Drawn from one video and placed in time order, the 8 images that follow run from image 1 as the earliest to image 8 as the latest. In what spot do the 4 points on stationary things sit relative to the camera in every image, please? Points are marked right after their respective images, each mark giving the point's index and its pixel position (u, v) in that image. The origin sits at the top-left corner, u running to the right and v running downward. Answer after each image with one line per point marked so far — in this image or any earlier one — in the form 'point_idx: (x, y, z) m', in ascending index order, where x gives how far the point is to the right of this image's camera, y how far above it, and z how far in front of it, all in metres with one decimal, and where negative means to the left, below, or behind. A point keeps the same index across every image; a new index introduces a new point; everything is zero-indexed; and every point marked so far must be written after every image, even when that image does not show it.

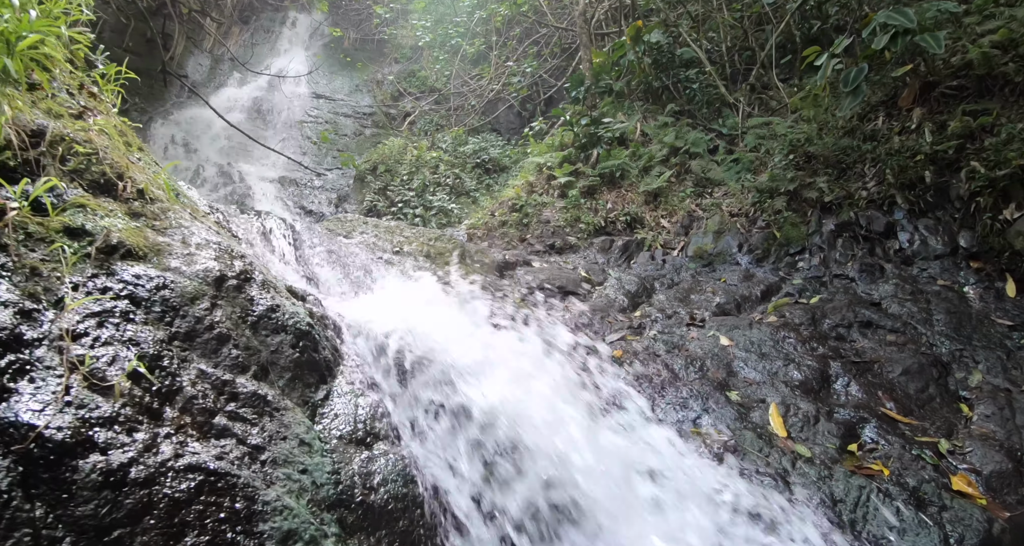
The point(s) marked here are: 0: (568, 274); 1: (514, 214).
0: (+0.5, 0.0, +5.9) m
1: (0.0, +0.8, +6.5) m
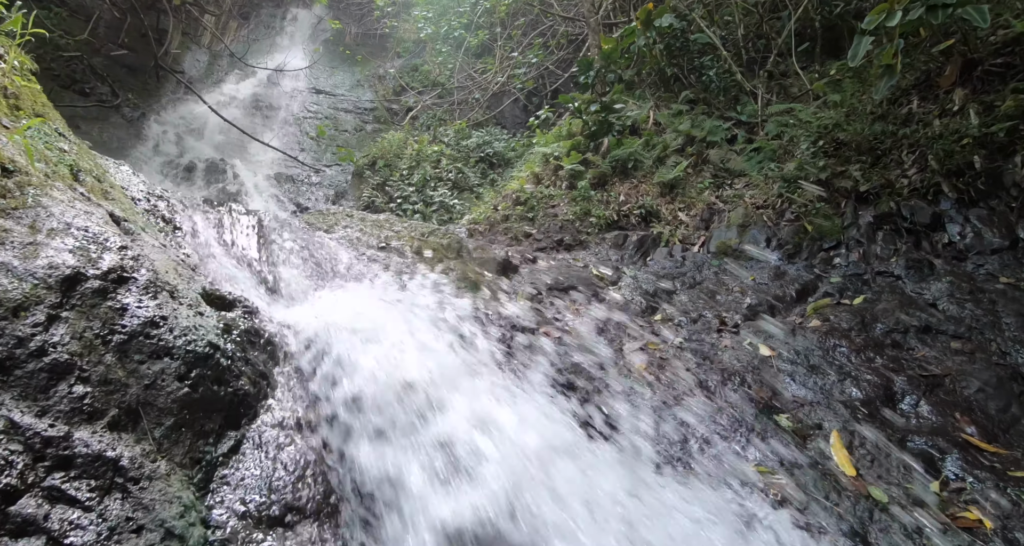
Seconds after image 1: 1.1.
0: (+0.5, 0.0, +5.2) m
1: (0.0, +0.8, +5.8) m
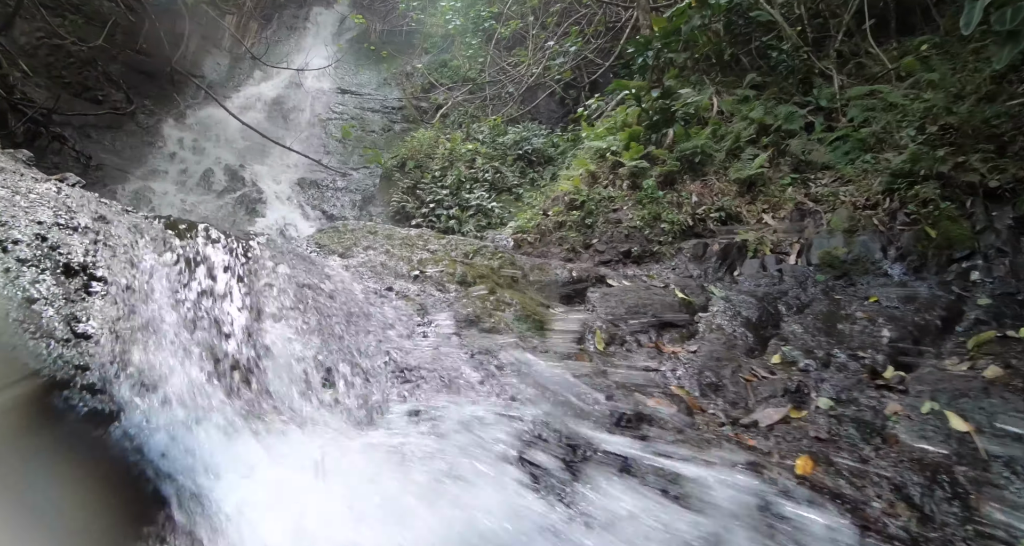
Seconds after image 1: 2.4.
0: (+1.0, -0.2, +4.0) m
1: (+0.6, +0.6, +4.7) m
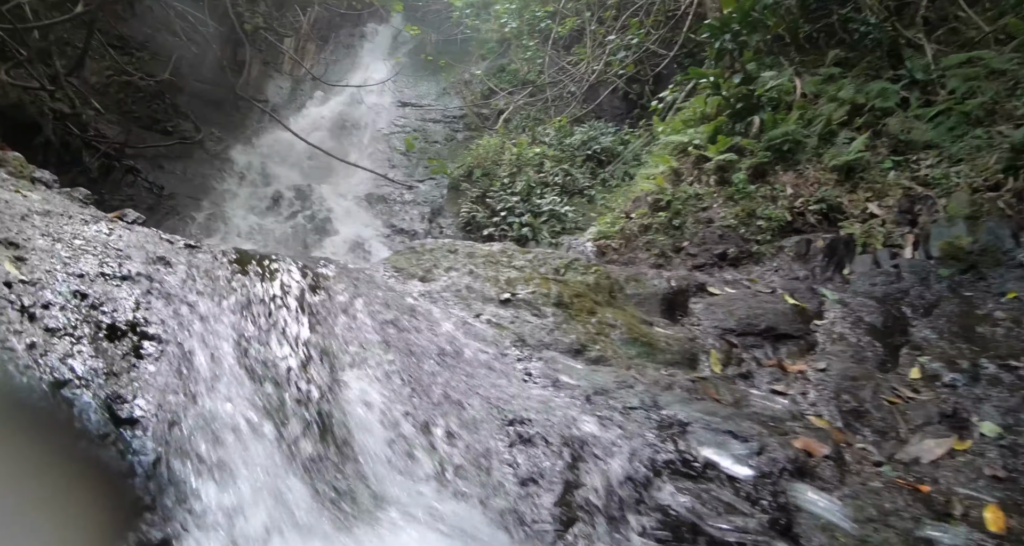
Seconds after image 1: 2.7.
0: (+1.6, -0.2, +3.5) m
1: (+1.2, +0.5, +4.3) m
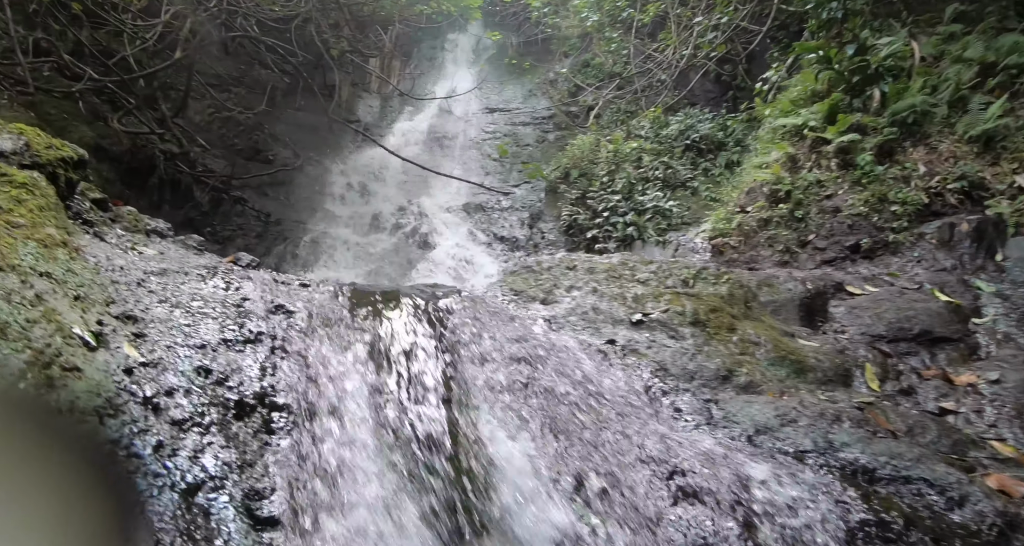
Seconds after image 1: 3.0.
0: (+2.3, -0.2, +3.1) m
1: (+1.9, +0.5, +3.8) m
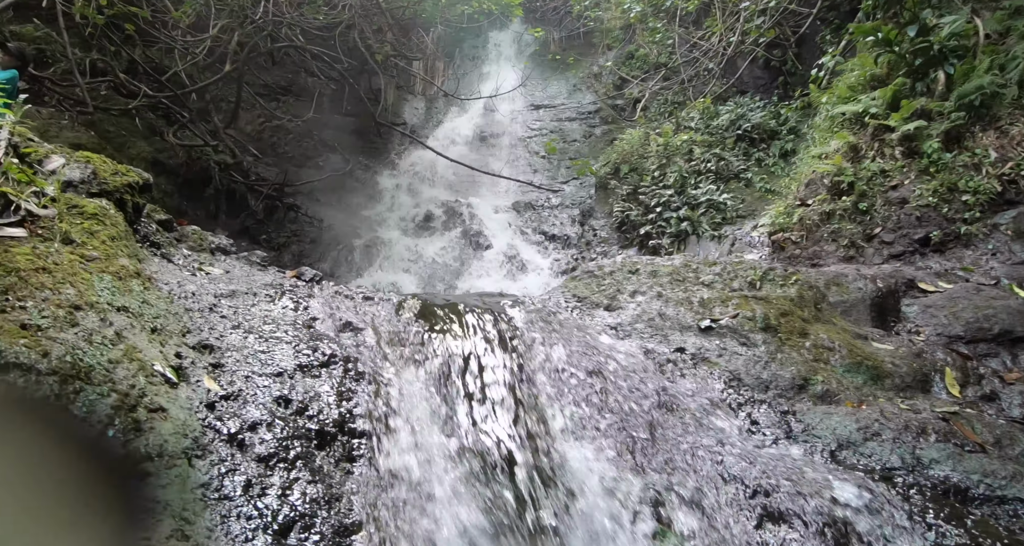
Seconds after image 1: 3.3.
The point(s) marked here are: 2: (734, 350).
0: (+2.5, -0.2, +2.9) m
1: (+2.2, +0.6, +3.7) m
2: (+0.9, -0.3, +2.3) m
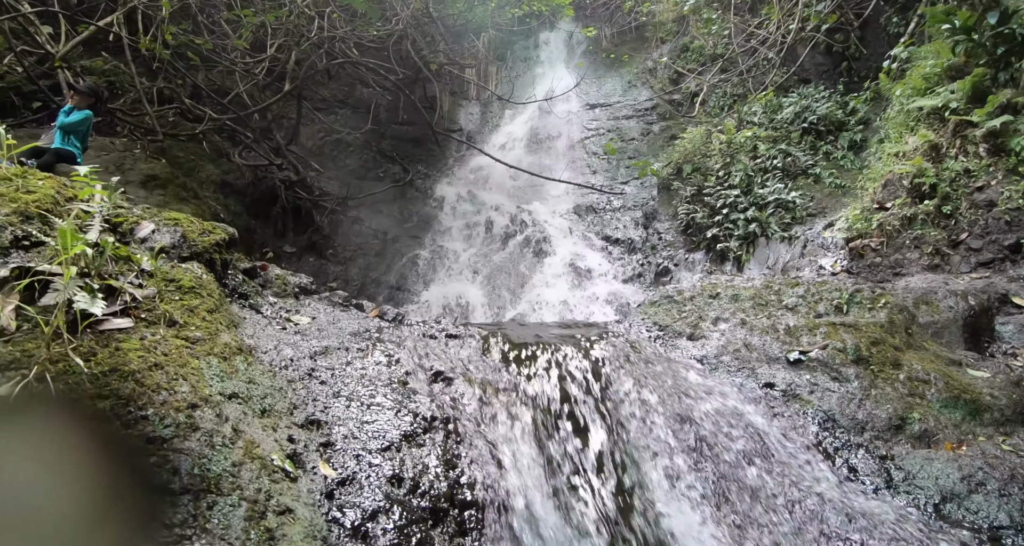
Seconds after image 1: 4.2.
0: (+2.9, -0.2, +2.7) m
1: (+2.6, +0.5, +3.5) m
2: (+1.3, -0.5, +2.3) m
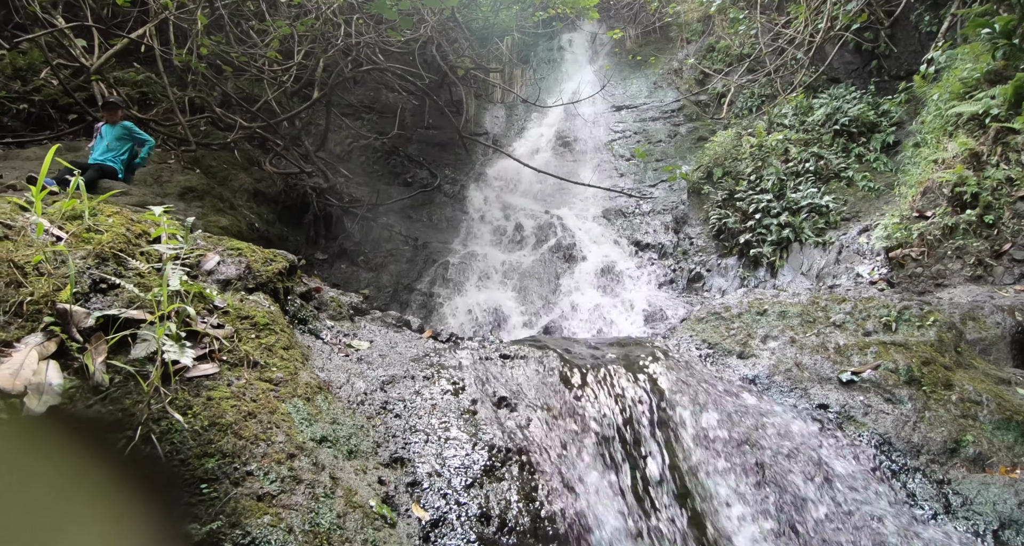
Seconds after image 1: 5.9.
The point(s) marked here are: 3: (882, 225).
0: (+3.2, -0.3, +2.7) m
1: (+2.9, +0.5, +3.5) m
2: (+1.5, -0.6, +2.3) m
3: (+2.5, +0.3, +3.8) m
